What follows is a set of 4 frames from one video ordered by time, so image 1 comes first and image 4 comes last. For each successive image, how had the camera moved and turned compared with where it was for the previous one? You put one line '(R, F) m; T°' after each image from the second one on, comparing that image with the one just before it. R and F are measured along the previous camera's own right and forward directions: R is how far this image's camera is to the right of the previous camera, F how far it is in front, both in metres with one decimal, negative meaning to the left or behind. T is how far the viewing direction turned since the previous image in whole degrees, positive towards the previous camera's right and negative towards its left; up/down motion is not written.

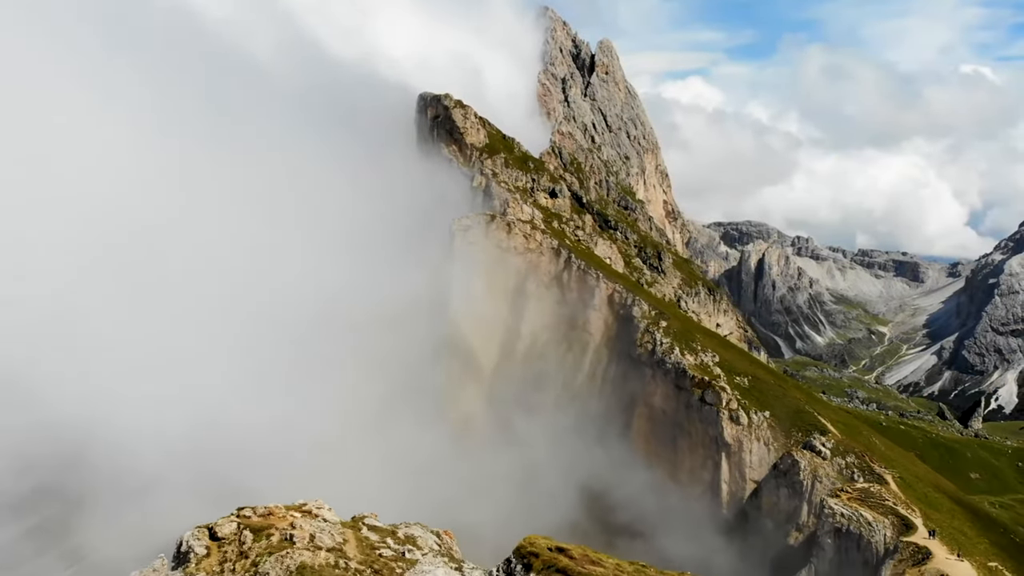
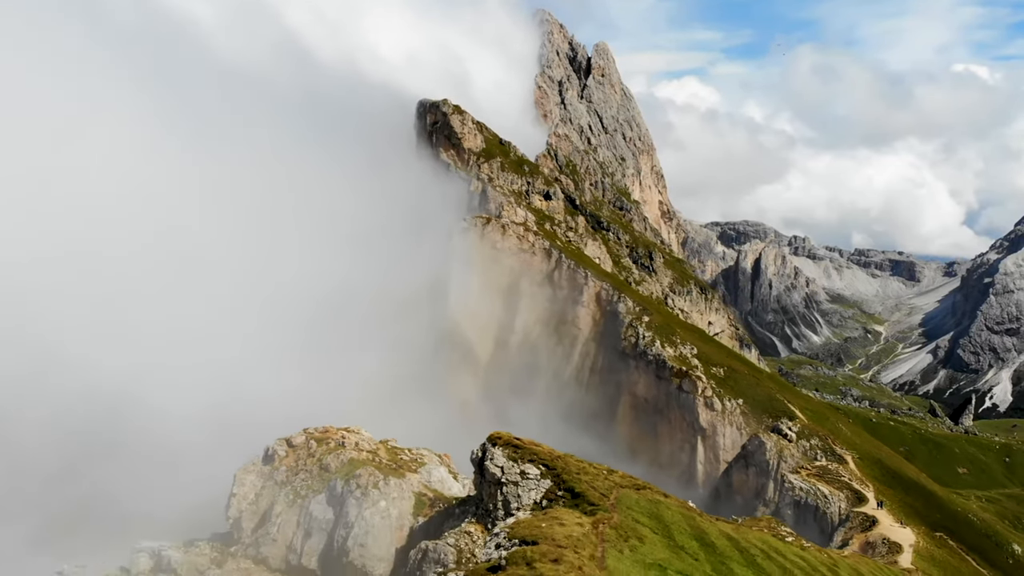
(+1.1, -10.6) m; 0°
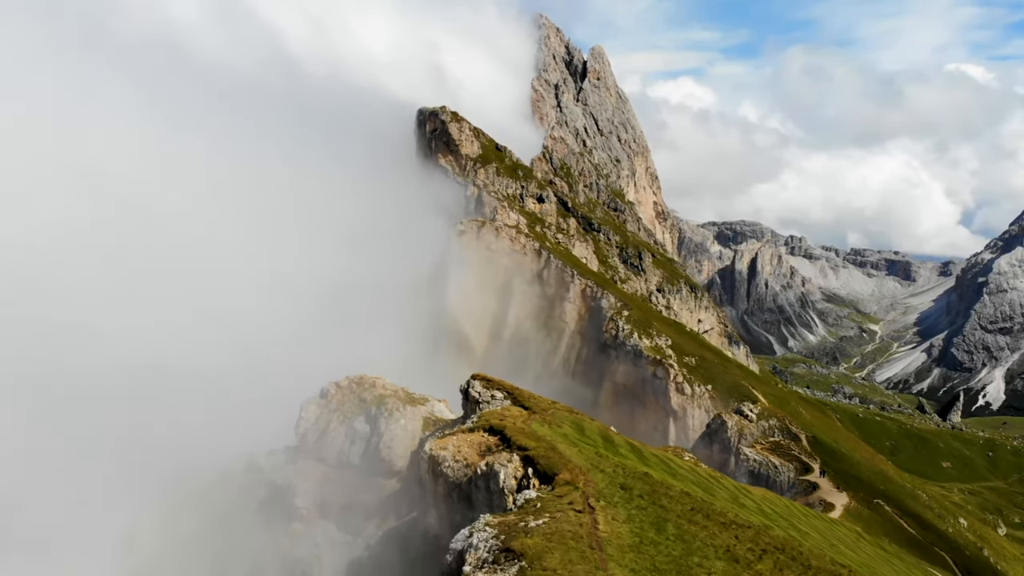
(+1.7, -15.1) m; 0°
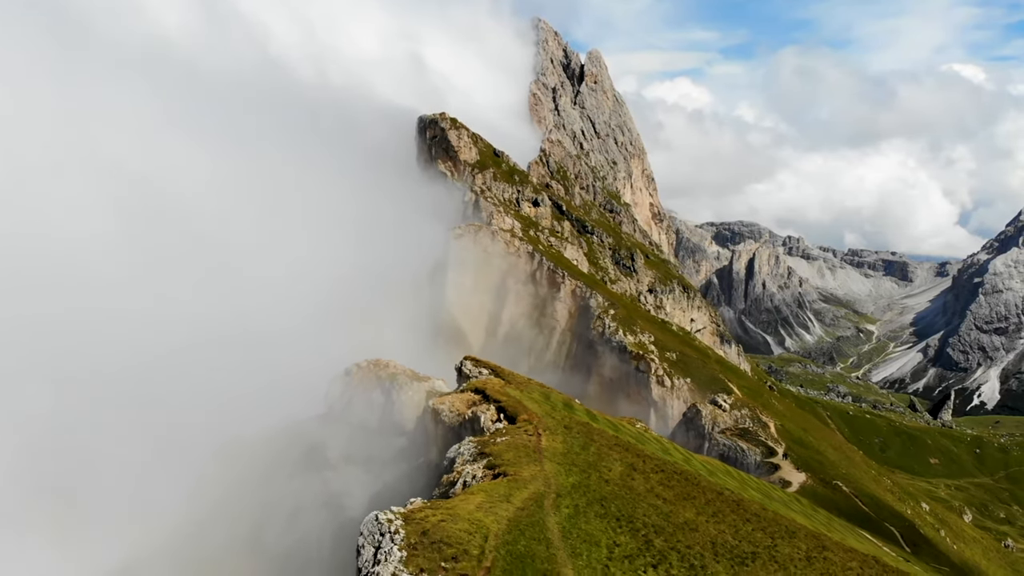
(+1.4, -12.4) m; 0°
